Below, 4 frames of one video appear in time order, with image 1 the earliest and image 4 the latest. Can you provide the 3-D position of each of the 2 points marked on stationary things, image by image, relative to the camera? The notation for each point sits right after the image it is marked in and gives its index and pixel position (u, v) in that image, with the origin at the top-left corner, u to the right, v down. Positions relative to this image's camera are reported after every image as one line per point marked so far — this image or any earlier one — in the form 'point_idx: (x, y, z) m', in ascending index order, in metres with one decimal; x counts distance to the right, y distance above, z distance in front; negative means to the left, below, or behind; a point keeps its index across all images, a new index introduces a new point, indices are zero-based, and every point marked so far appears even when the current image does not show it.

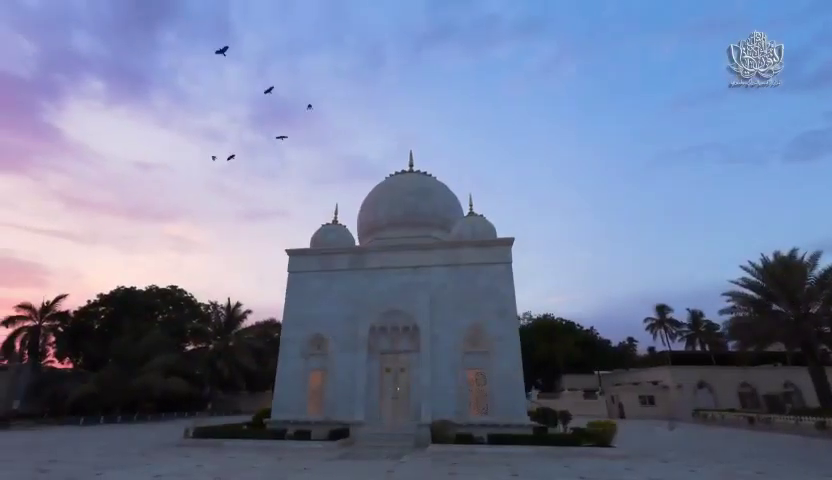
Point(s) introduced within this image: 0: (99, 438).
0: (-10.3, -6.4, +16.5) m
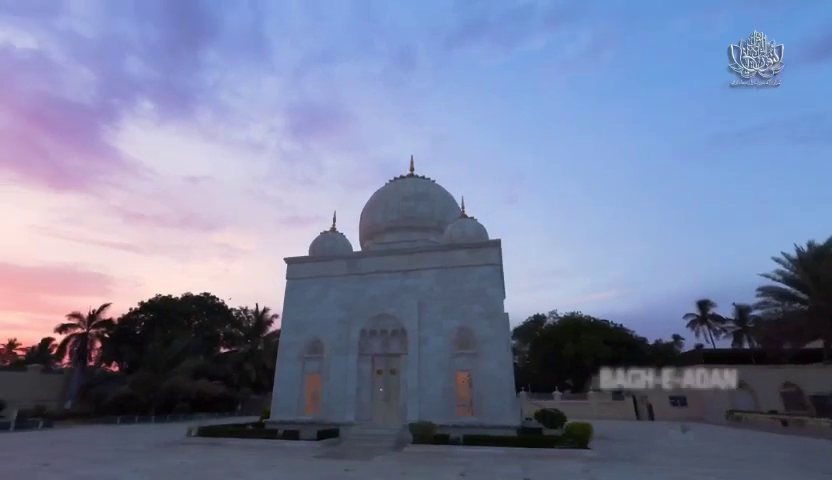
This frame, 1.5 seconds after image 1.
0: (-10.7, -7.0, +18.1) m
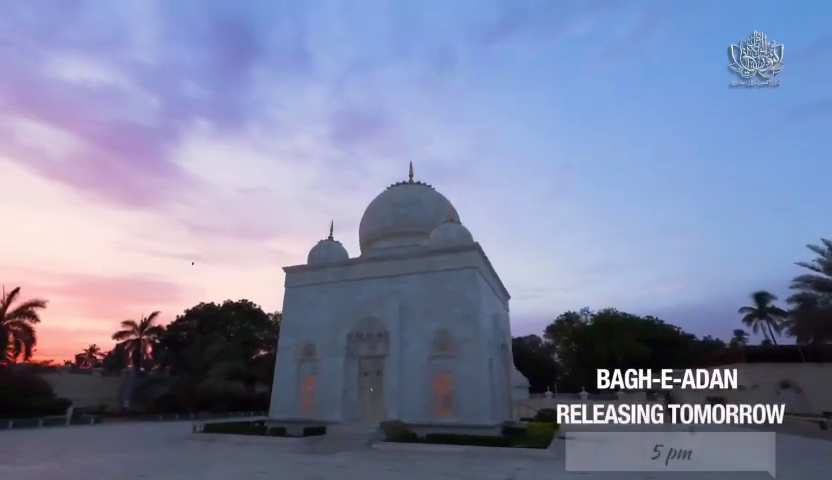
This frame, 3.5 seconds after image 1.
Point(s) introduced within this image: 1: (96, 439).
0: (-11.2, -7.7, +20.4) m
1: (-11.5, -7.2, +18.3) m
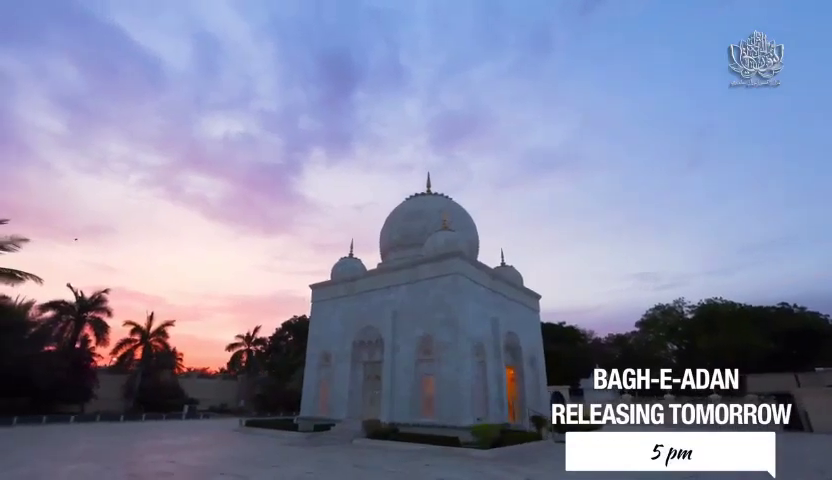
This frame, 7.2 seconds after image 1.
0: (-10.4, -9.2, +25.1) m
1: (-11.3, -8.7, +23.2) m
